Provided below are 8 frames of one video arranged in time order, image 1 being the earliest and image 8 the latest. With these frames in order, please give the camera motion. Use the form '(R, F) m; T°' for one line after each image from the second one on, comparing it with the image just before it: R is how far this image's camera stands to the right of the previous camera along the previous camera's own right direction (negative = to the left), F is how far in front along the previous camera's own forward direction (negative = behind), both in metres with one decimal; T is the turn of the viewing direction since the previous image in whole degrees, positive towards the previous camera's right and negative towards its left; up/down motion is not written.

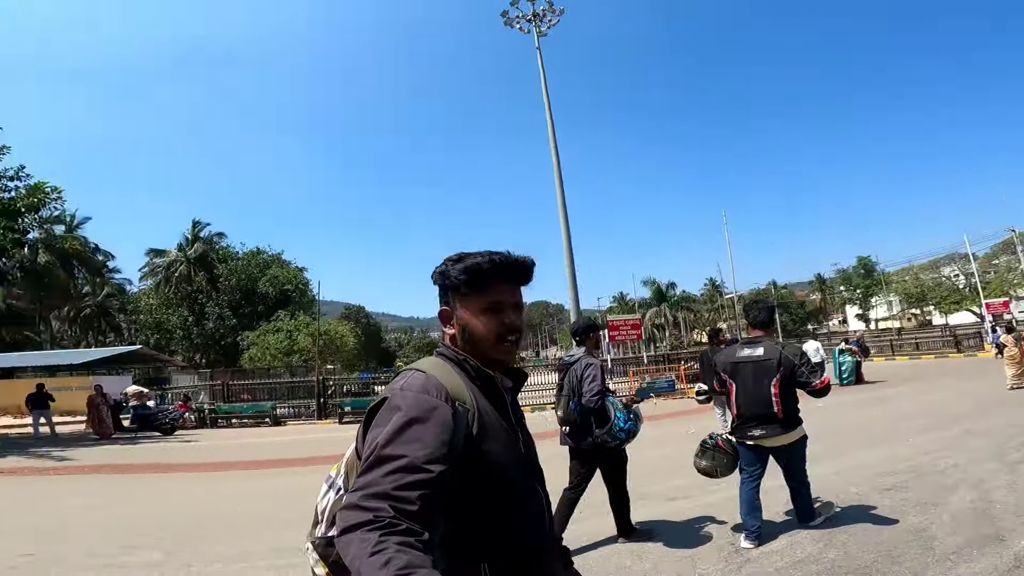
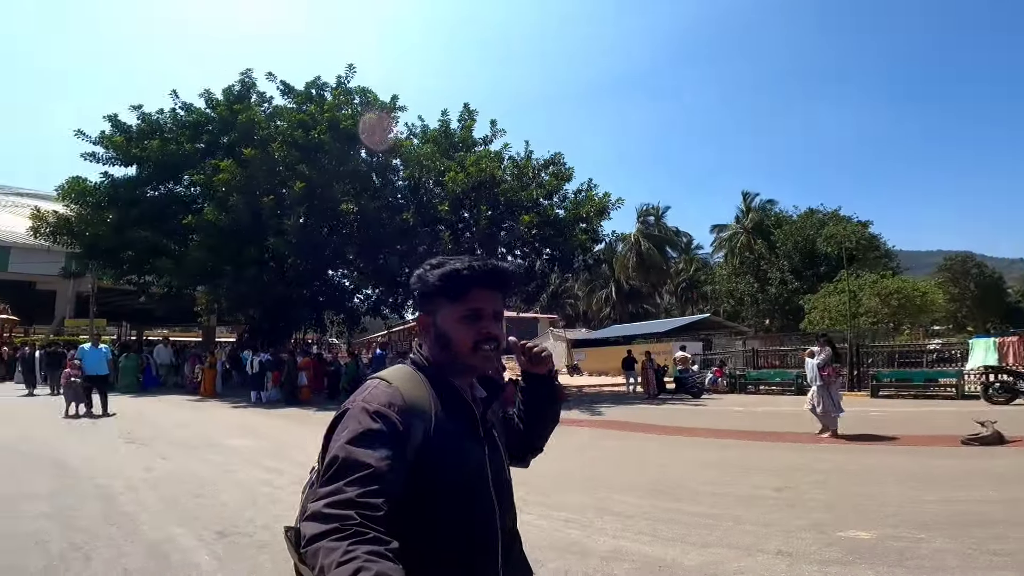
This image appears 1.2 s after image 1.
(+2.8, +0.7) m; -51°
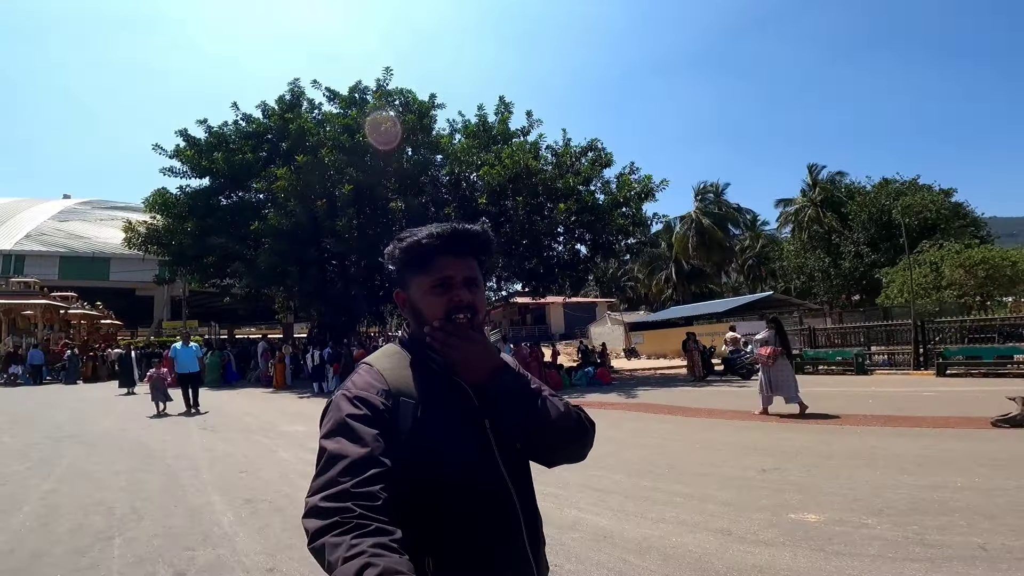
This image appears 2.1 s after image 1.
(+1.1, -0.2) m; -7°
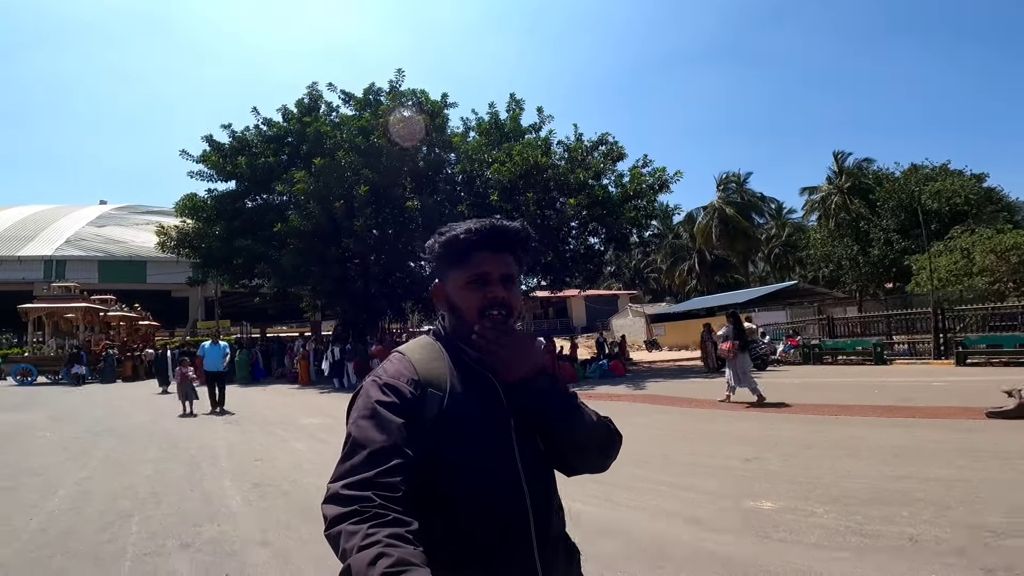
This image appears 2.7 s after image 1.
(+0.5, -0.2) m; -3°
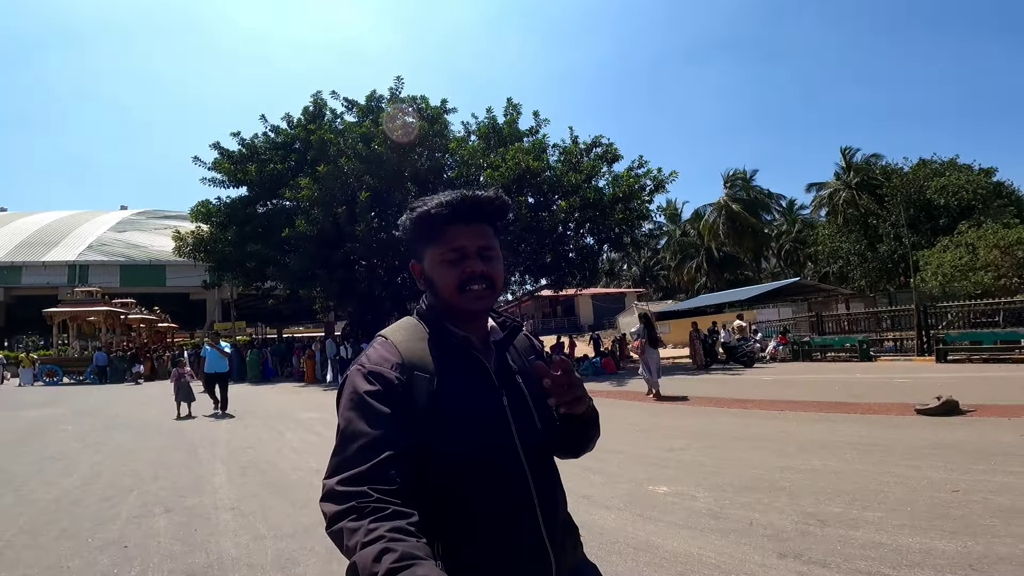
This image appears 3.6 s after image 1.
(+0.7, -0.5) m; -2°
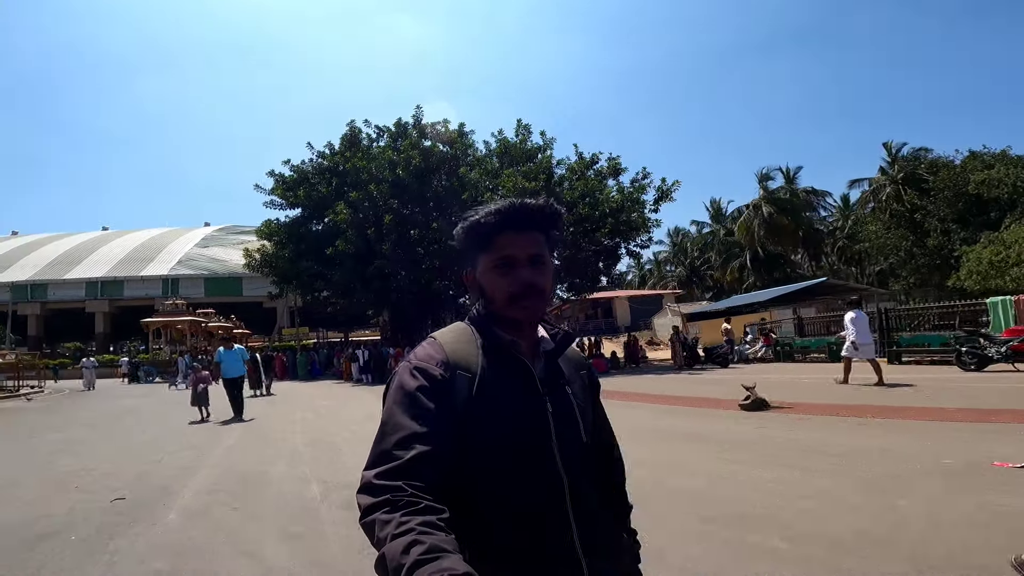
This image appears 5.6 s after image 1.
(+2.4, -1.6) m; -7°
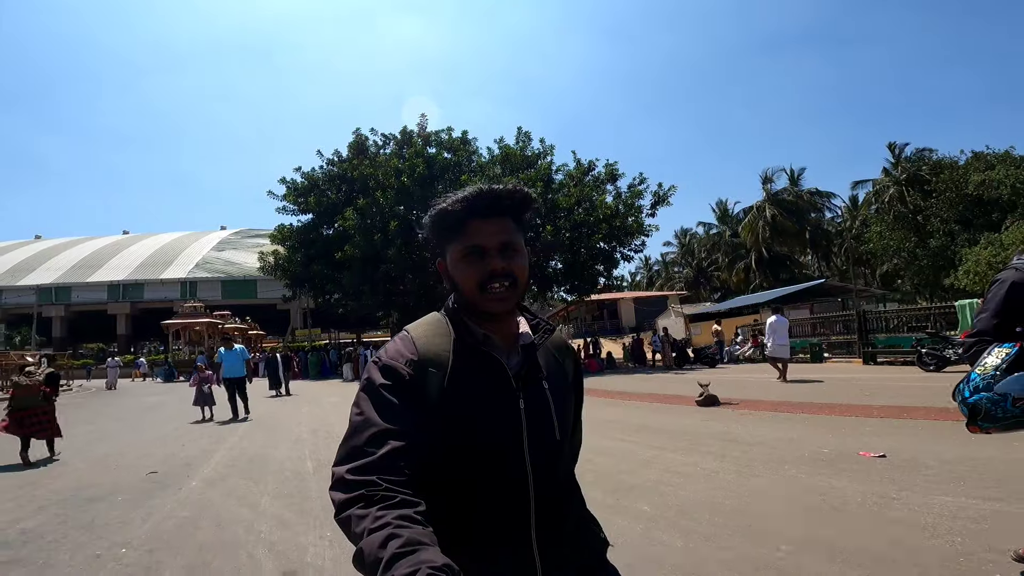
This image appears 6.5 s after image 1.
(+0.6, -0.8) m; -1°
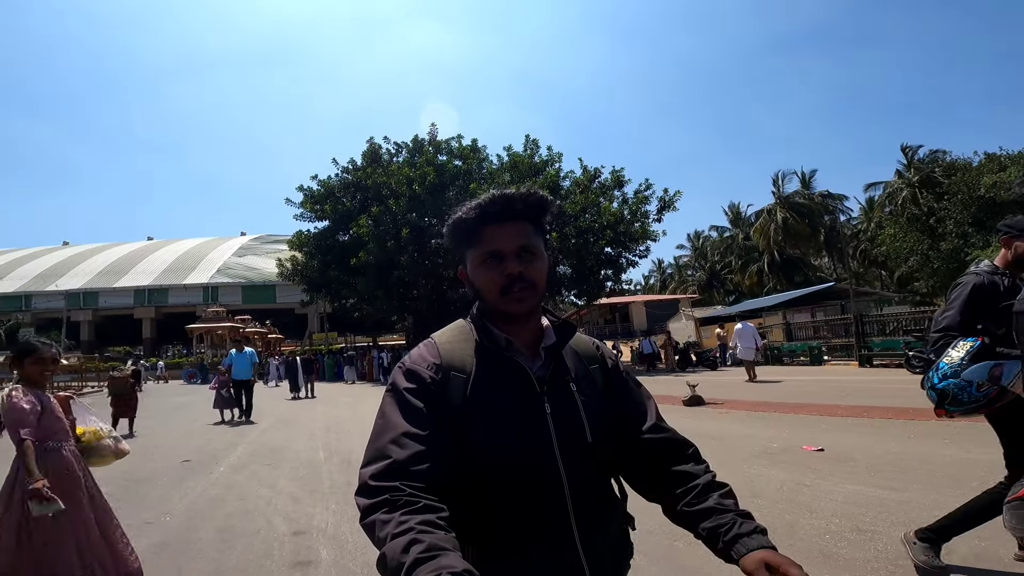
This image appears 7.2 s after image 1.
(+0.4, -0.5) m; -2°
